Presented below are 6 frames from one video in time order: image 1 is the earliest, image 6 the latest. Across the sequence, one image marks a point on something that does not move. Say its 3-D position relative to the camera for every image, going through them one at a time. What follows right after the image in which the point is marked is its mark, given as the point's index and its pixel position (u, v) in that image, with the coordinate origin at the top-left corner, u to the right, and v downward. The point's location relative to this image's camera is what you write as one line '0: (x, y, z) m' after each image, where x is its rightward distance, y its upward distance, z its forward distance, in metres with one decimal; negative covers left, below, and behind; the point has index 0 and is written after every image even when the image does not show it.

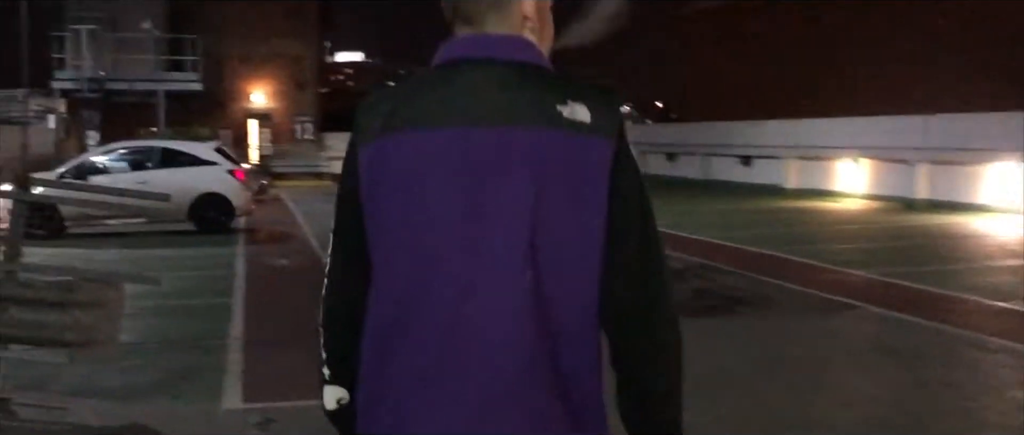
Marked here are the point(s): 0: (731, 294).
0: (+2.1, -0.7, +11.9) m
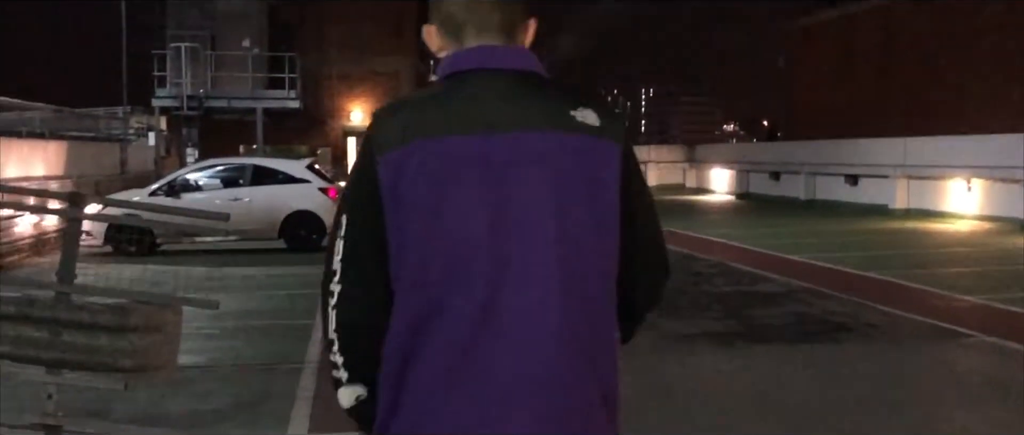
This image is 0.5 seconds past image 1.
0: (+3.0, -0.9, +11.2) m
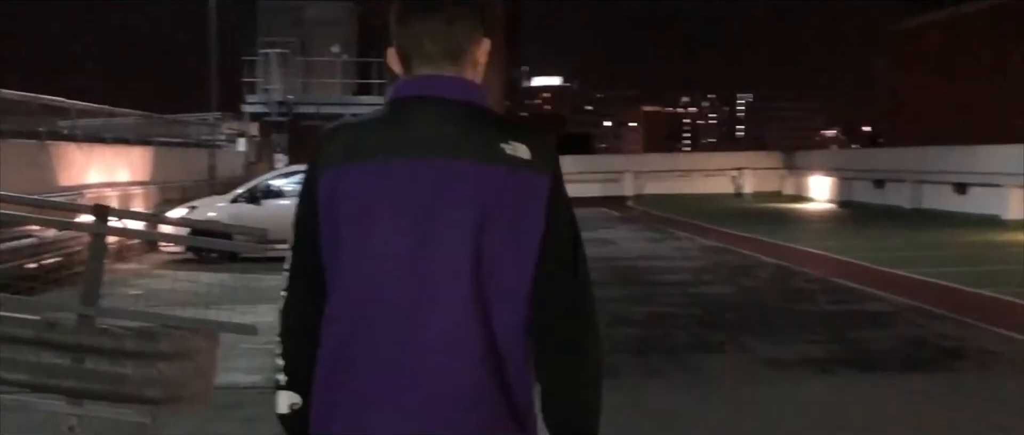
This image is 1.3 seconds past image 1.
0: (+3.7, -1.1, +10.2) m
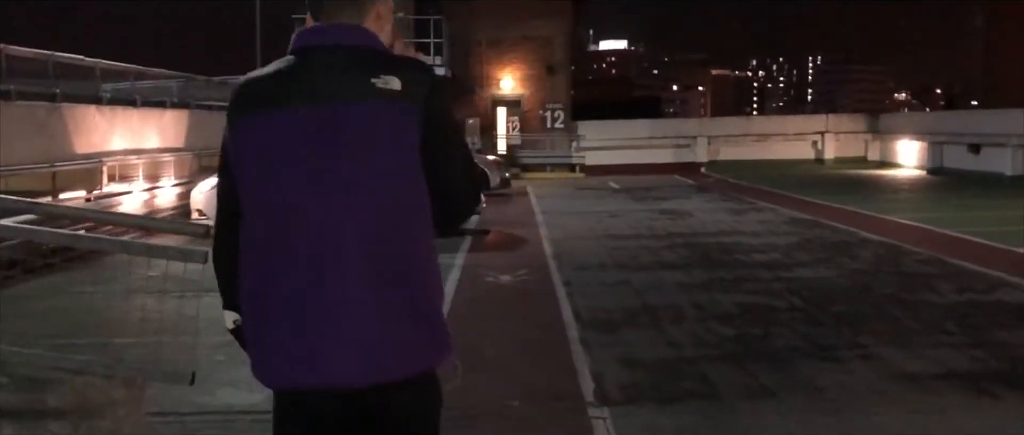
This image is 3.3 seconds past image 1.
0: (+4.1, -0.9, +8.2) m
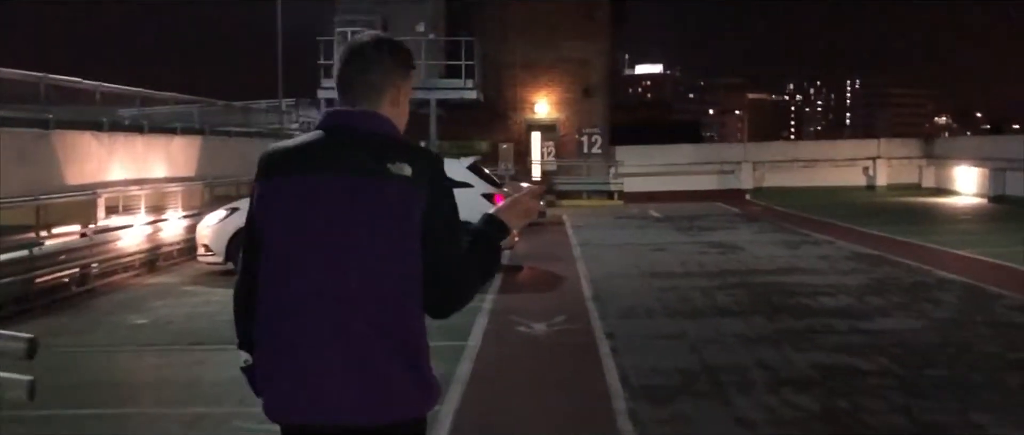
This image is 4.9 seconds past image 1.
0: (+4.3, -1.2, +6.6) m
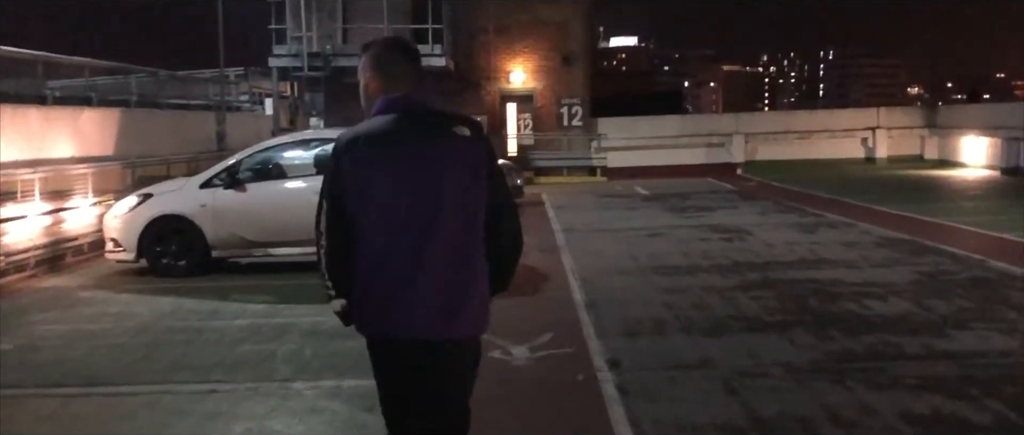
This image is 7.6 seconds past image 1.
0: (+4.2, -1.2, +4.2) m
